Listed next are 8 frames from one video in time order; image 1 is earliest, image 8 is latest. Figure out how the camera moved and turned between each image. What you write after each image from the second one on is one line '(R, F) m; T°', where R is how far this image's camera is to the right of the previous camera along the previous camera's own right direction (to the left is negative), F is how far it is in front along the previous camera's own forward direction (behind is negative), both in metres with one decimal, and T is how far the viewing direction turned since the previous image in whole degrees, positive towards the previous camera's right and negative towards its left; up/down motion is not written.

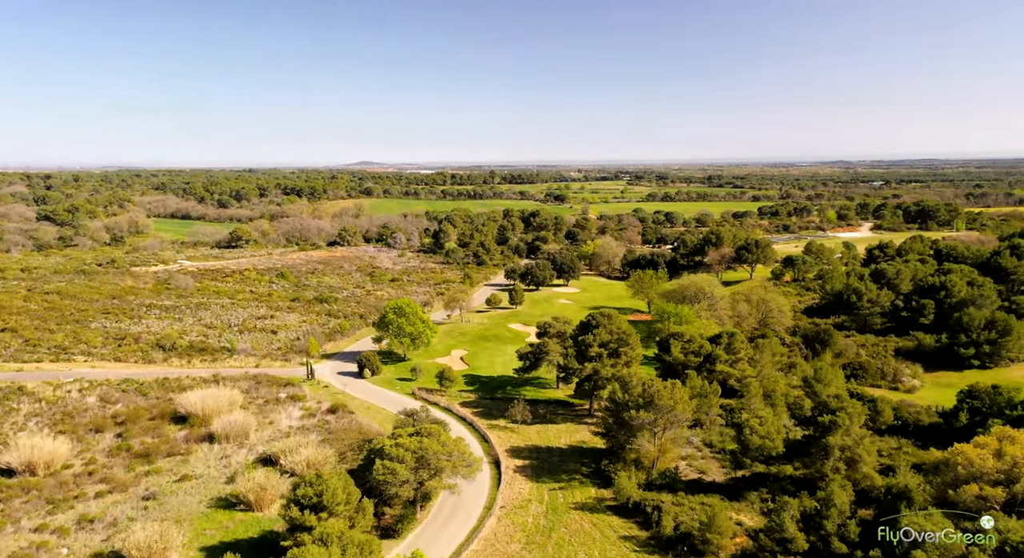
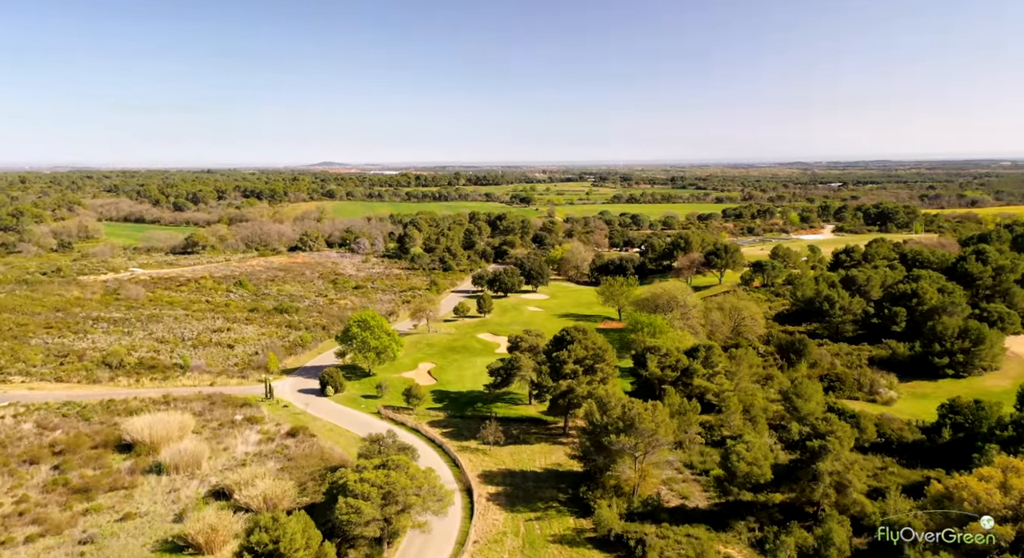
(-0.2, +1.8) m; +3°
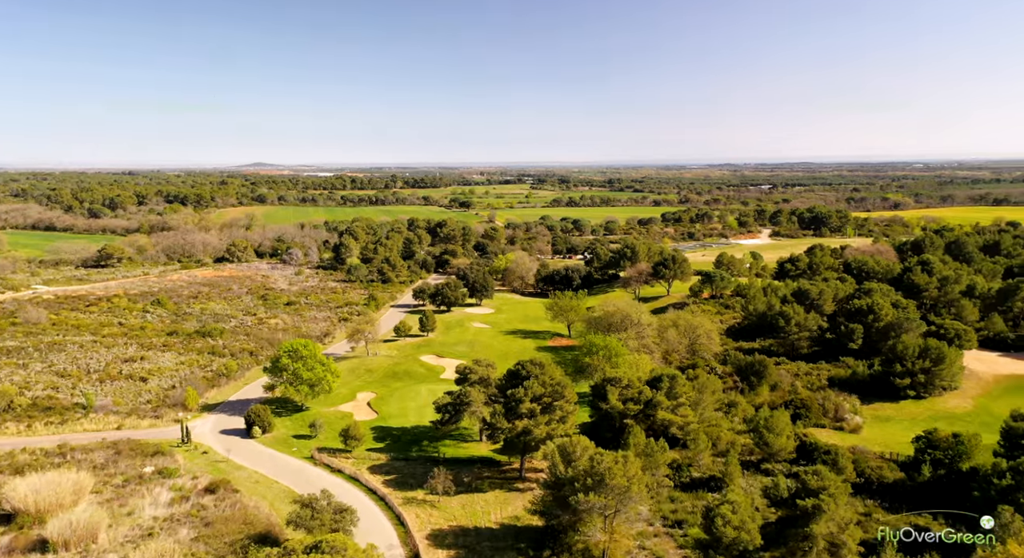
(-0.4, +3.4) m; +6°
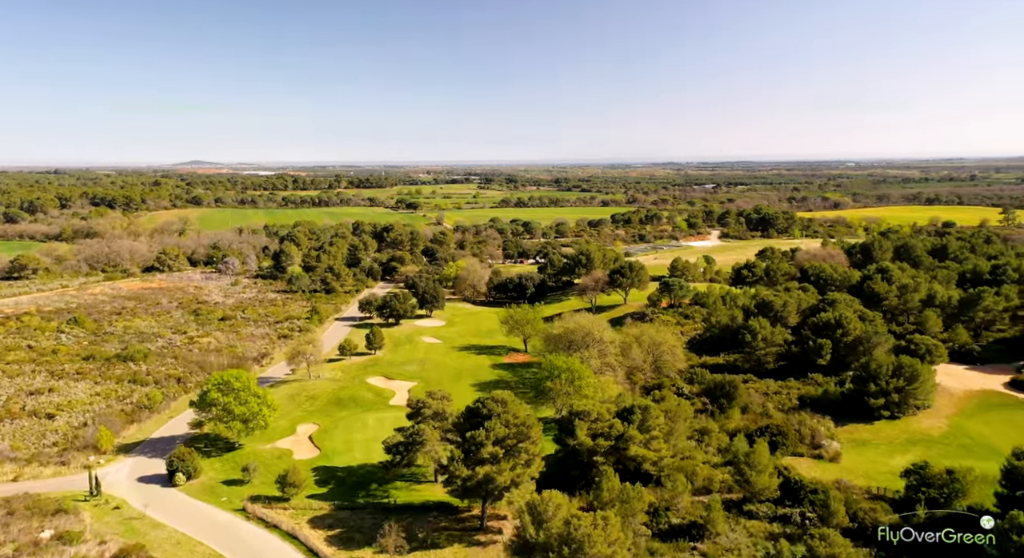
(-0.3, +3.4) m; +5°
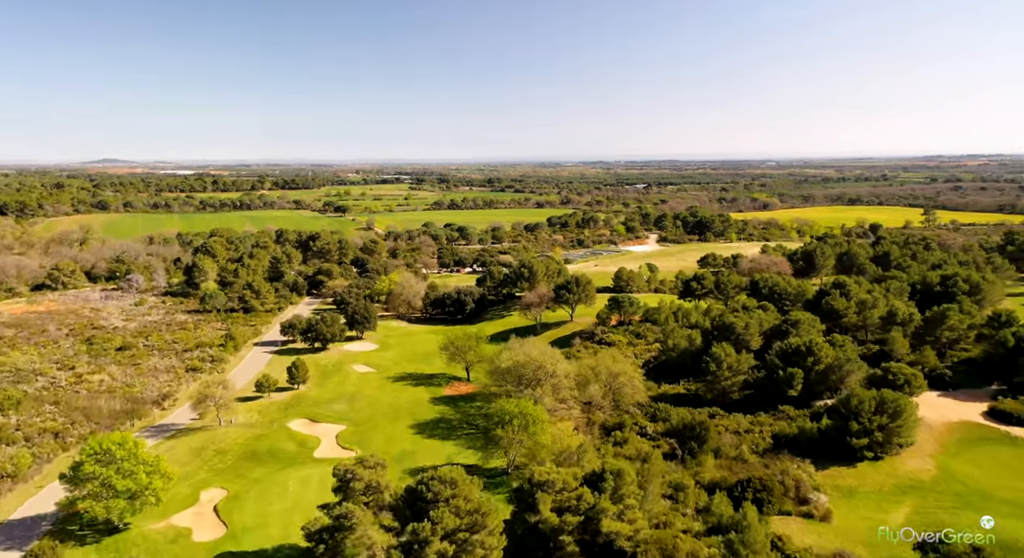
(-0.4, +5.4) m; +6°
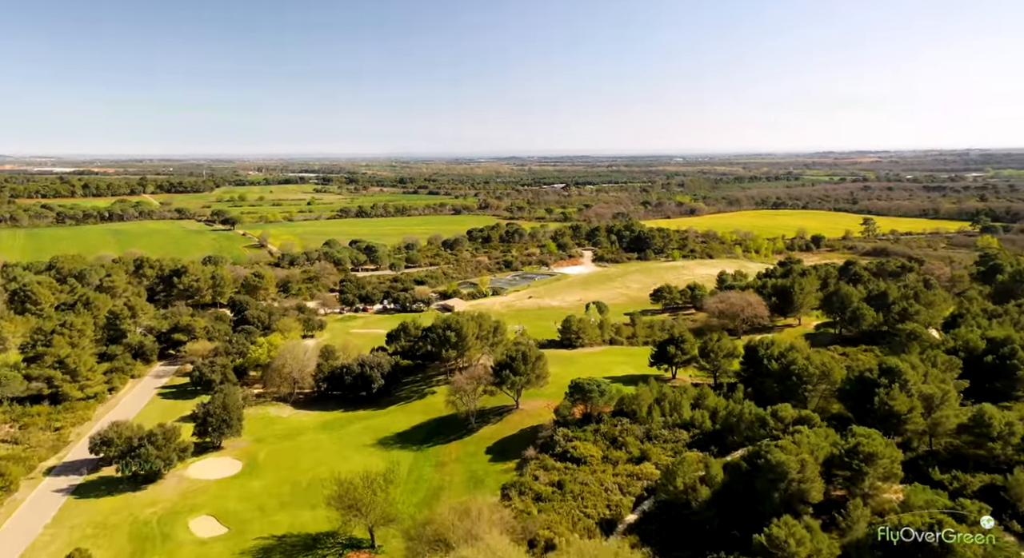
(-0.2, +18.6) m; +8°
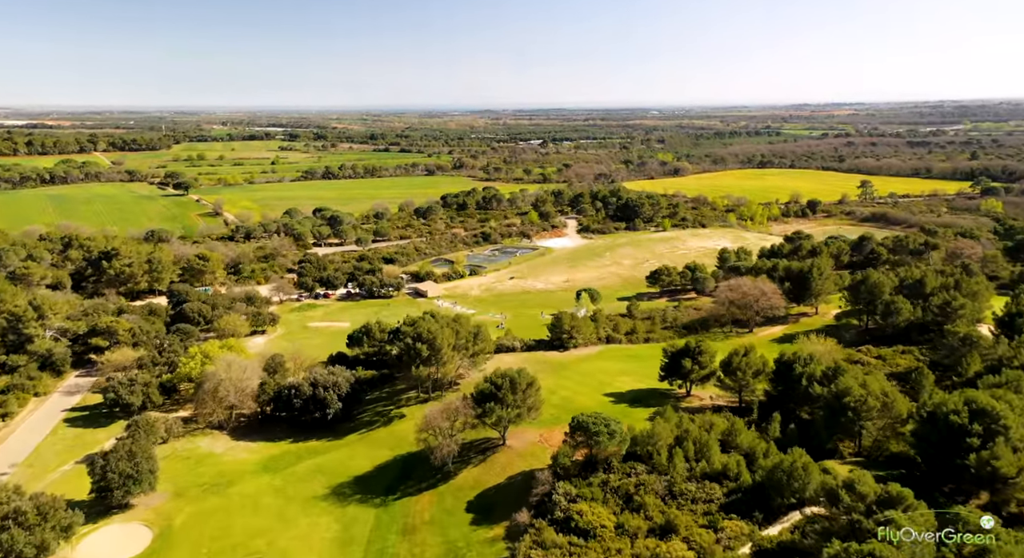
(-0.5, +10.3) m; +2°
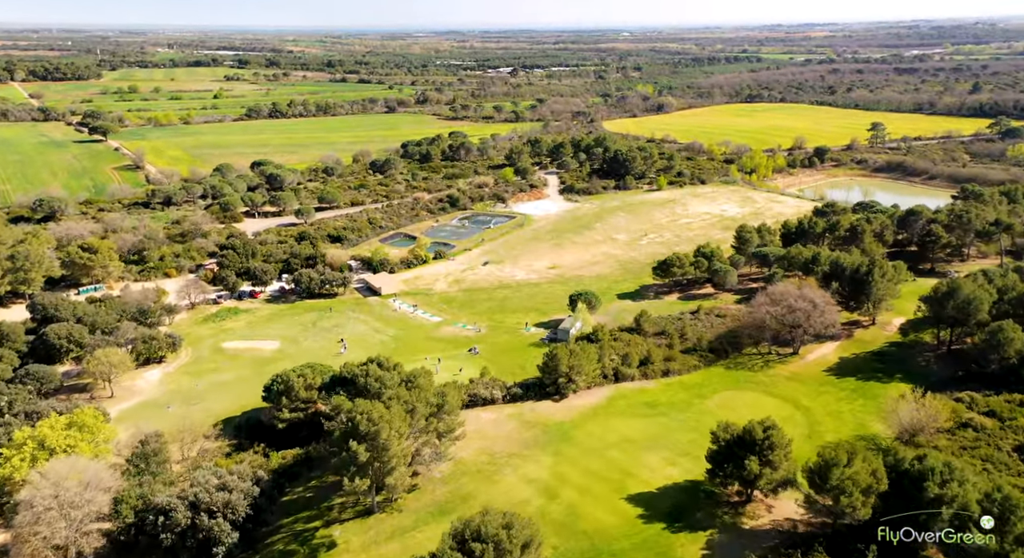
(-0.3, +16.9) m; +3°
